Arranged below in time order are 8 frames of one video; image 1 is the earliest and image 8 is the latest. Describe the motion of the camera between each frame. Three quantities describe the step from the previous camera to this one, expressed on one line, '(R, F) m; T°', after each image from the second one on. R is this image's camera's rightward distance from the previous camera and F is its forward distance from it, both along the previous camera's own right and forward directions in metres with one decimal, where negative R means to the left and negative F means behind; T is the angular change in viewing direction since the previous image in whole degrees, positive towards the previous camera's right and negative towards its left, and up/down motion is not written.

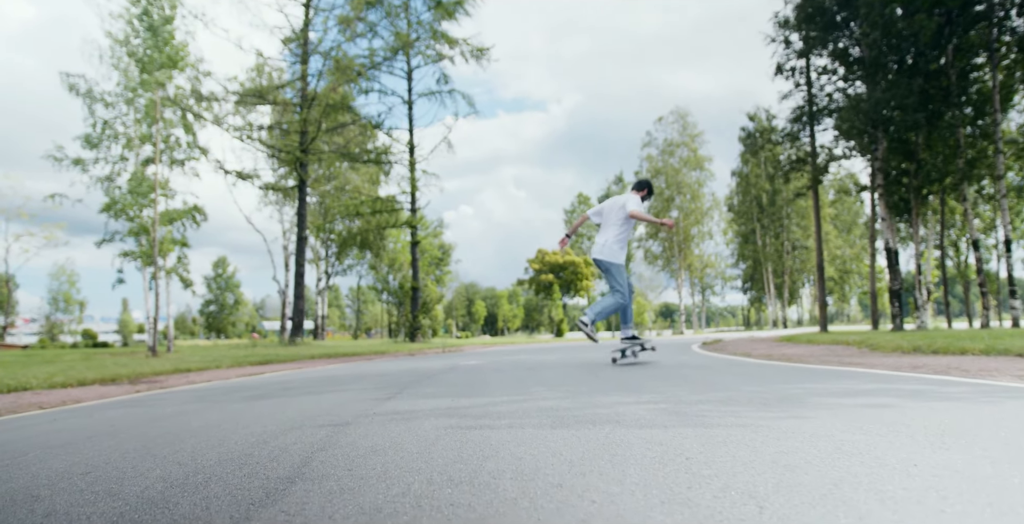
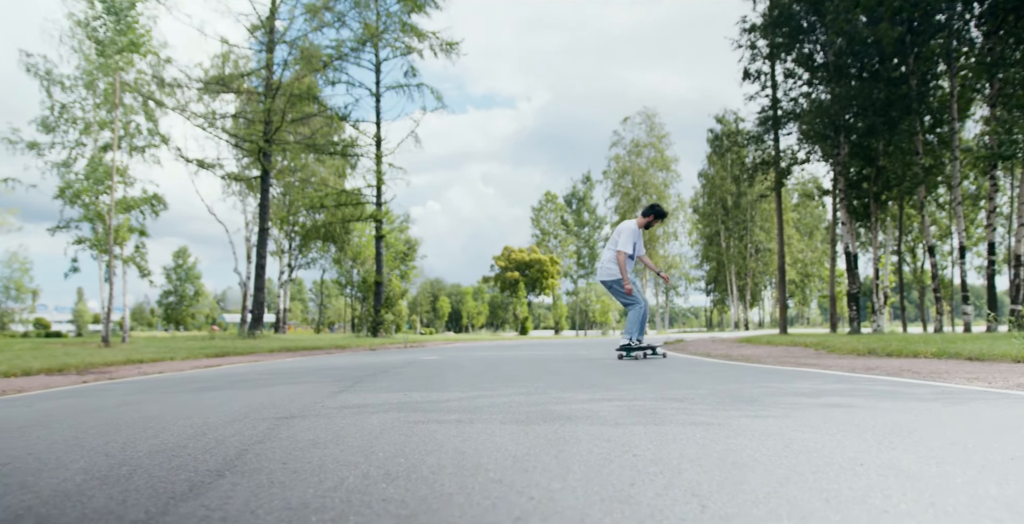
(+0.1, +0.1) m; +3°
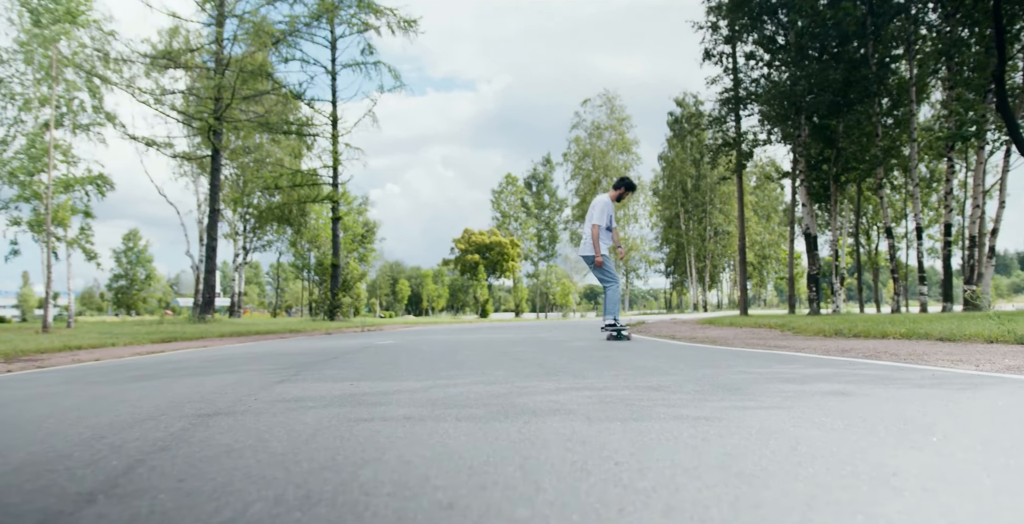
(0.0, +0.4) m; +3°
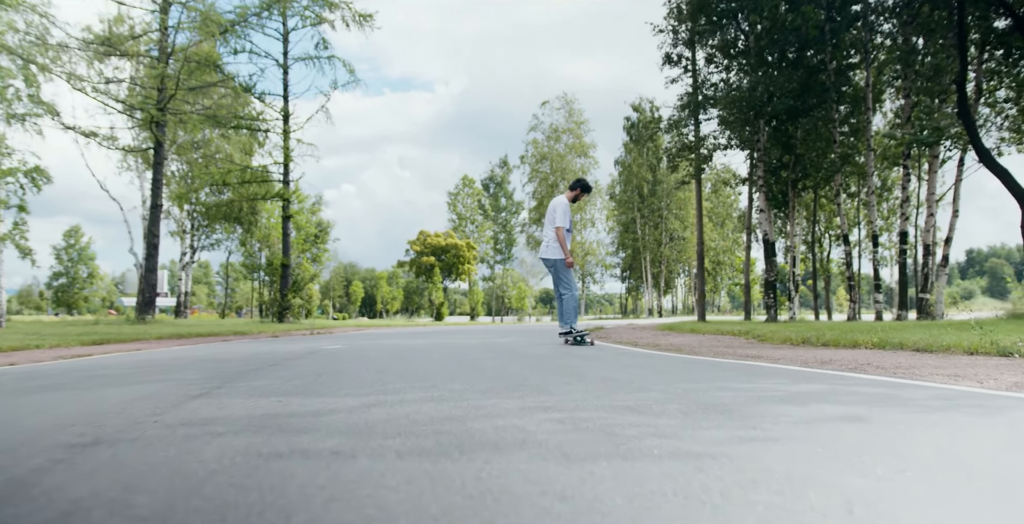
(0.0, +0.5) m; +4°
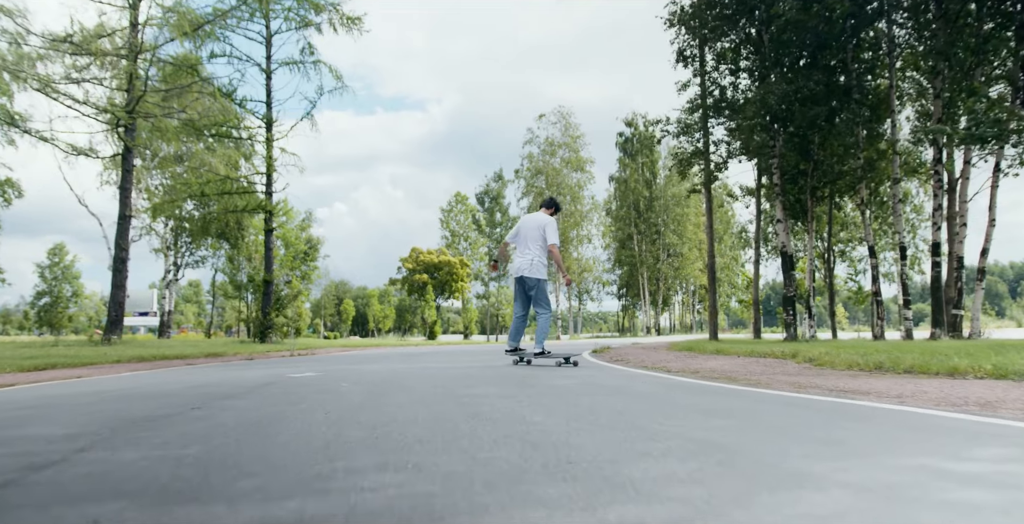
(-0.2, +1.7) m; +1°
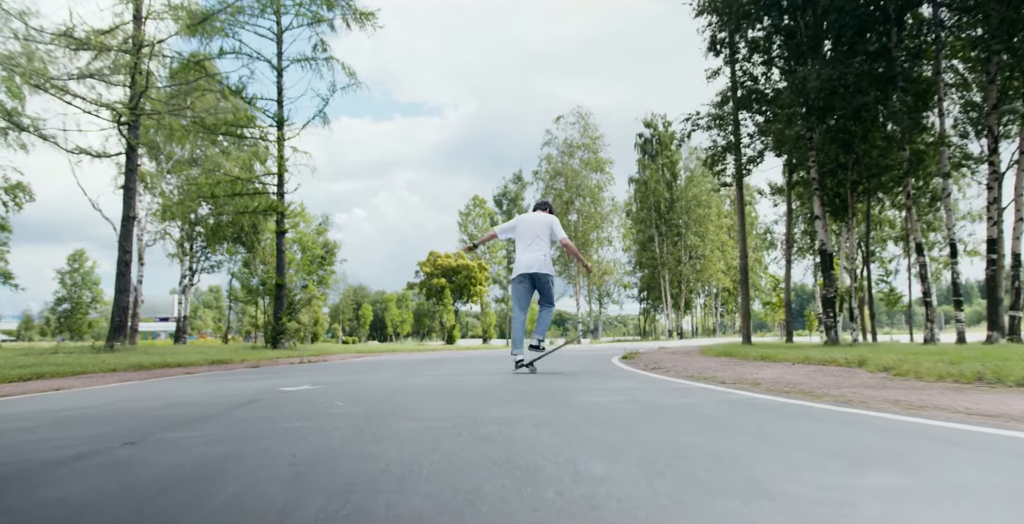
(-0.1, +1.2) m; -1°
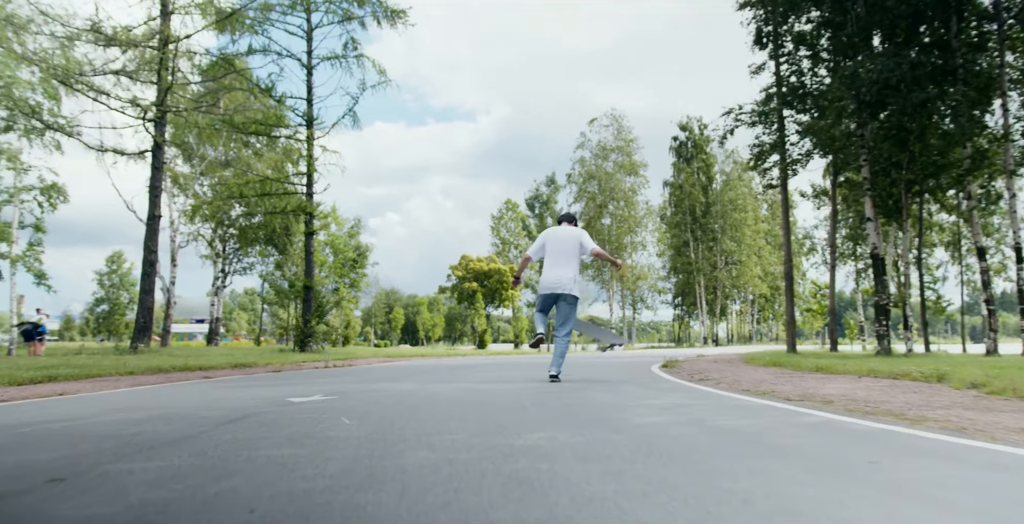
(0.0, +0.8) m; -3°
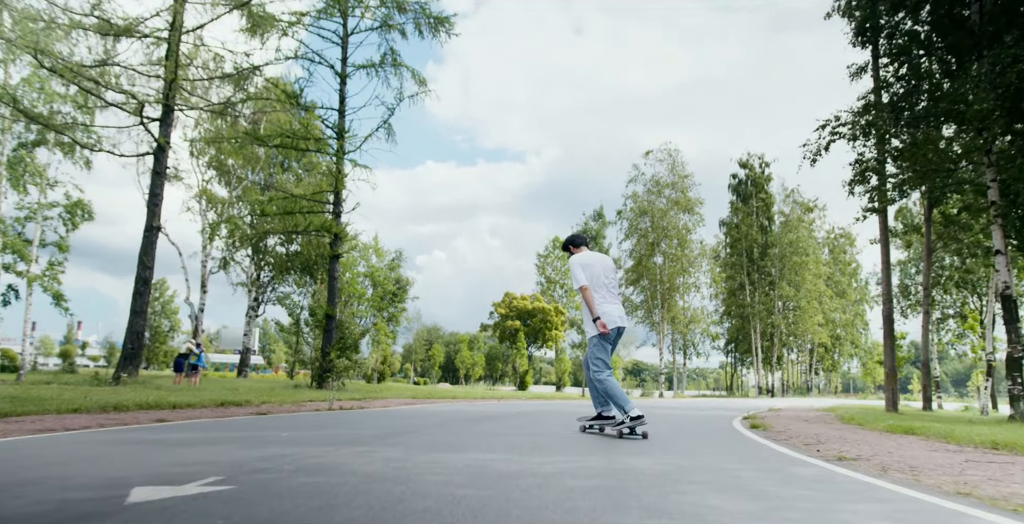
(0.0, +3.1) m; -4°
